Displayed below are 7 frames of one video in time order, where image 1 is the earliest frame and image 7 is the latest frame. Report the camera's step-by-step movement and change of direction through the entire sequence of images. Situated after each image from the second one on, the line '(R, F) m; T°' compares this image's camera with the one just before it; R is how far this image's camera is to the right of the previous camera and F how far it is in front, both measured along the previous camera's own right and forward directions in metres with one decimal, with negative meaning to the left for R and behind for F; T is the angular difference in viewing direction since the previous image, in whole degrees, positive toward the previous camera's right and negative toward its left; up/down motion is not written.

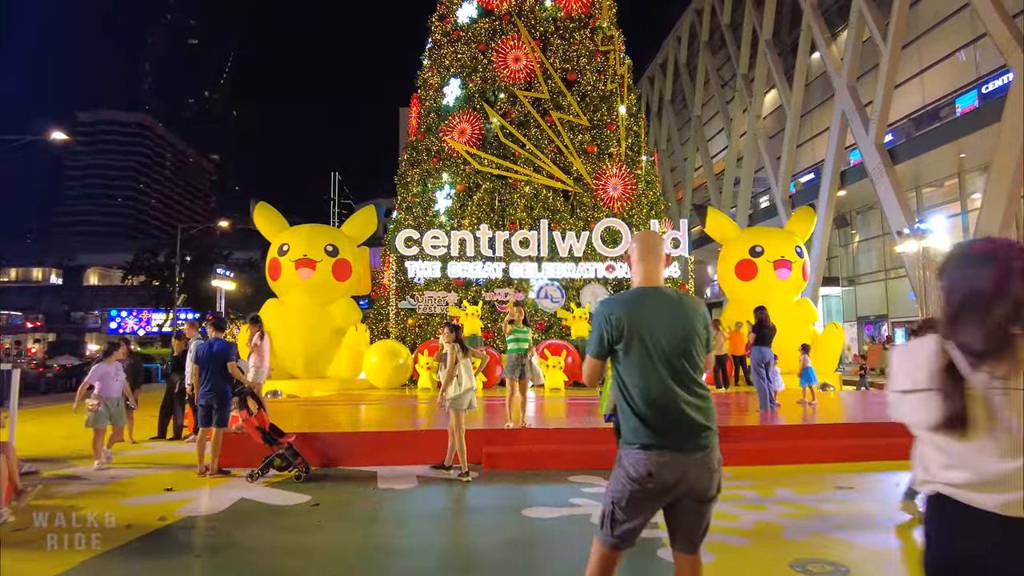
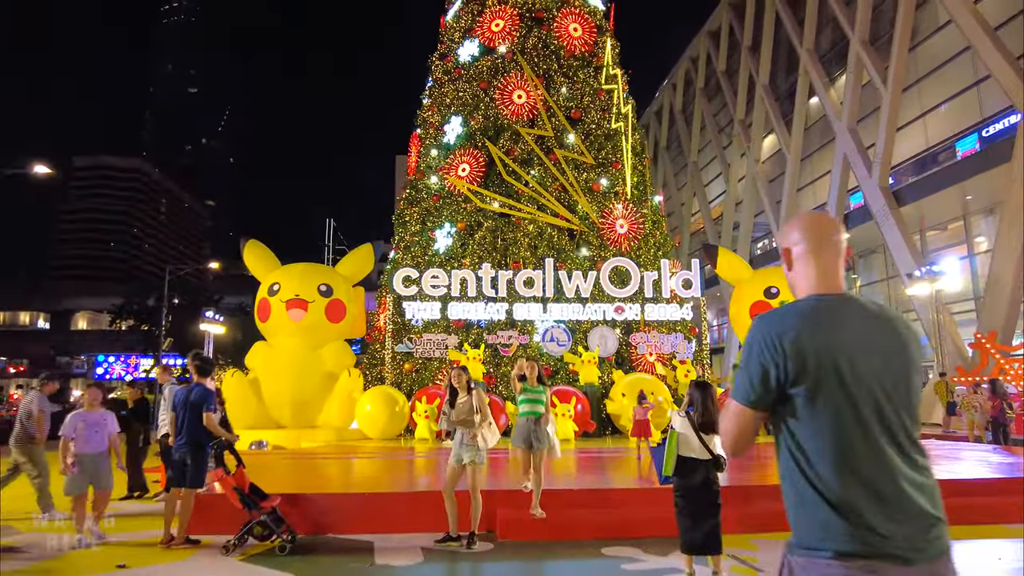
(-0.2, +0.8) m; +1°
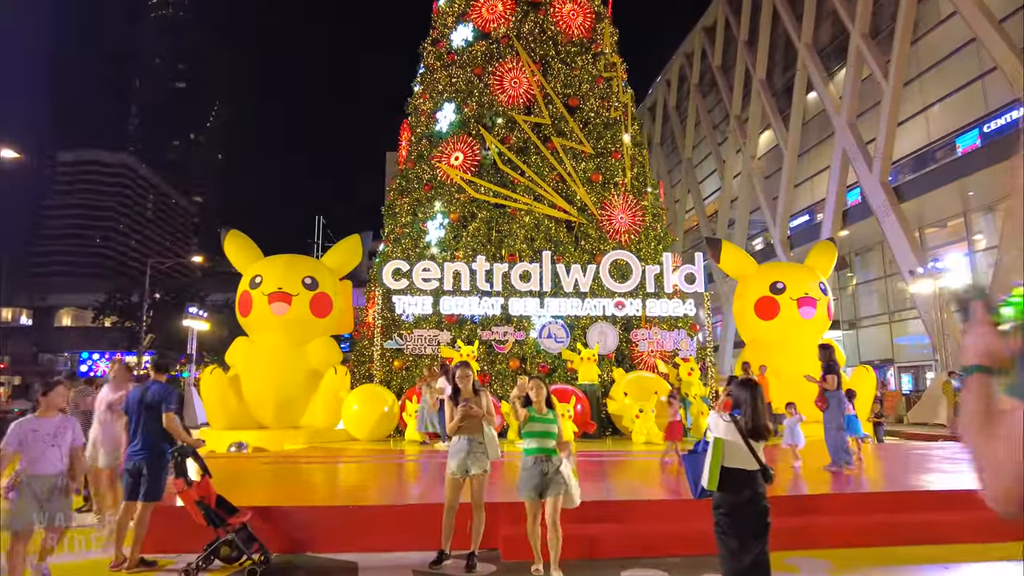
(-0.1, +0.6) m; +1°
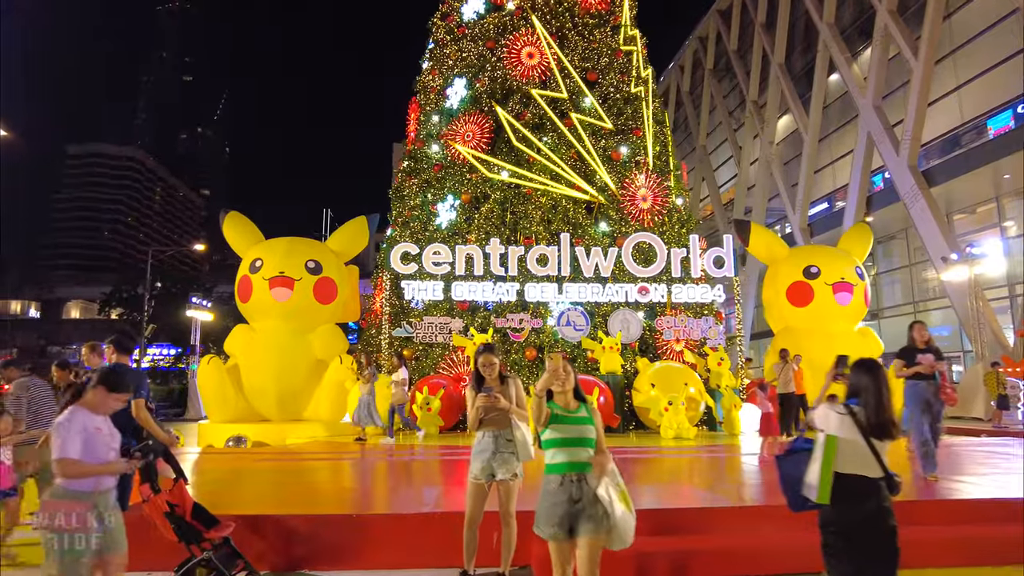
(-0.2, +0.8) m; -1°
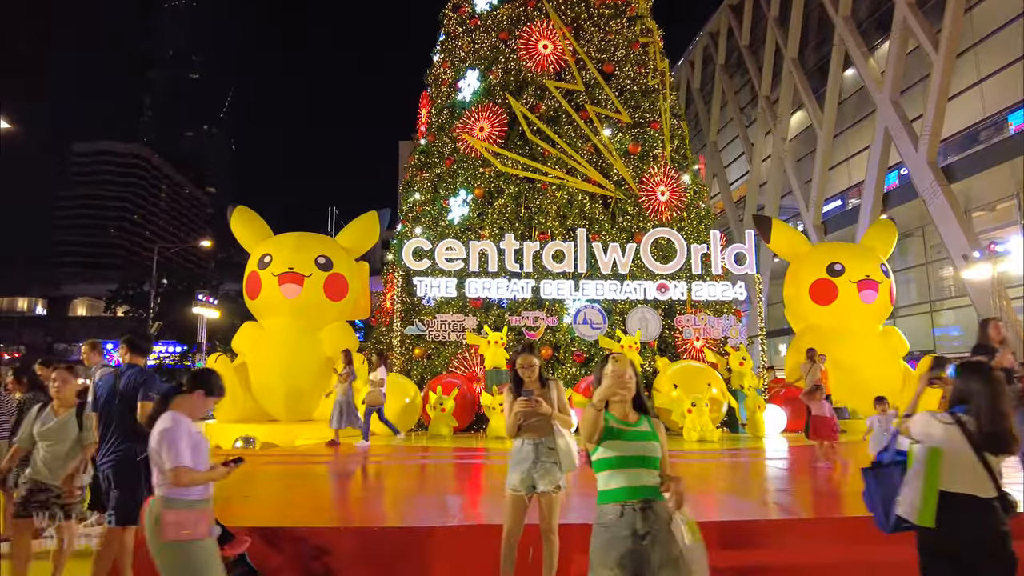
(-0.2, +0.3) m; 0°
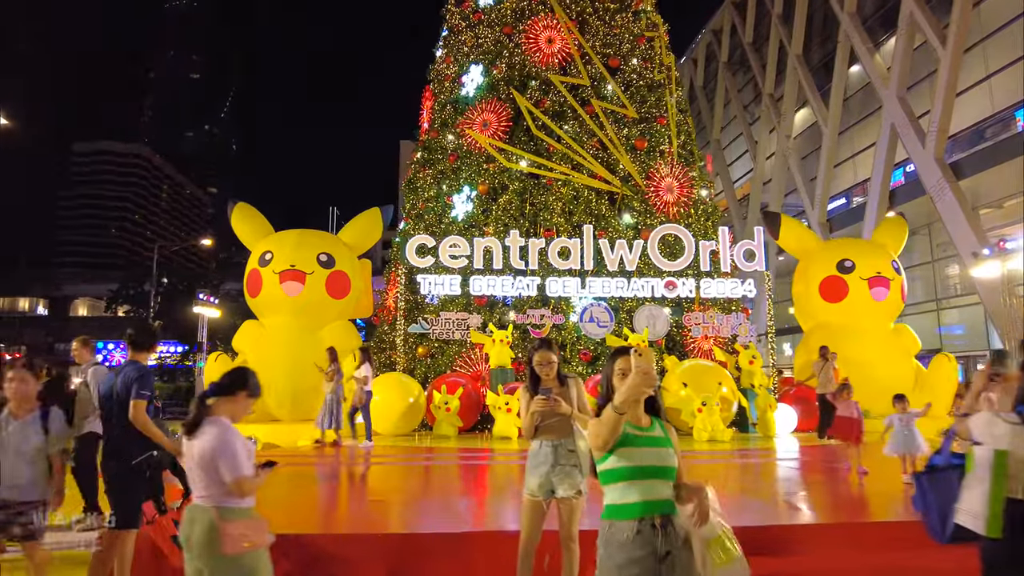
(-0.1, +0.2) m; 0°
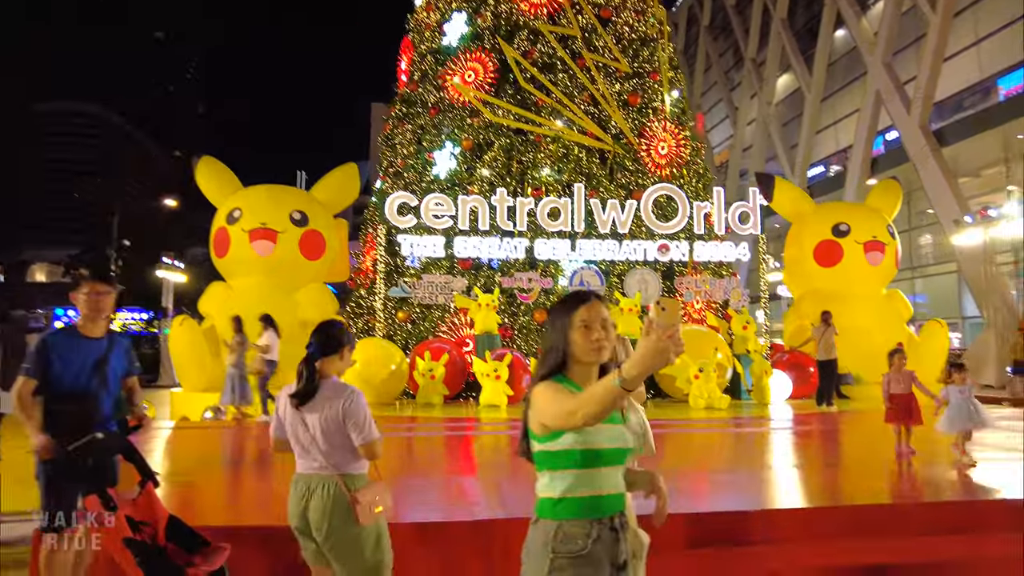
(-0.2, +0.6) m; +3°
